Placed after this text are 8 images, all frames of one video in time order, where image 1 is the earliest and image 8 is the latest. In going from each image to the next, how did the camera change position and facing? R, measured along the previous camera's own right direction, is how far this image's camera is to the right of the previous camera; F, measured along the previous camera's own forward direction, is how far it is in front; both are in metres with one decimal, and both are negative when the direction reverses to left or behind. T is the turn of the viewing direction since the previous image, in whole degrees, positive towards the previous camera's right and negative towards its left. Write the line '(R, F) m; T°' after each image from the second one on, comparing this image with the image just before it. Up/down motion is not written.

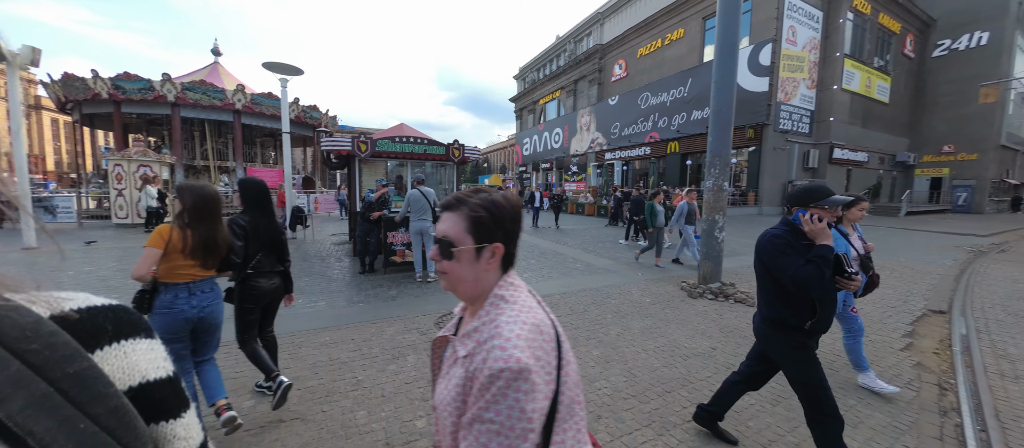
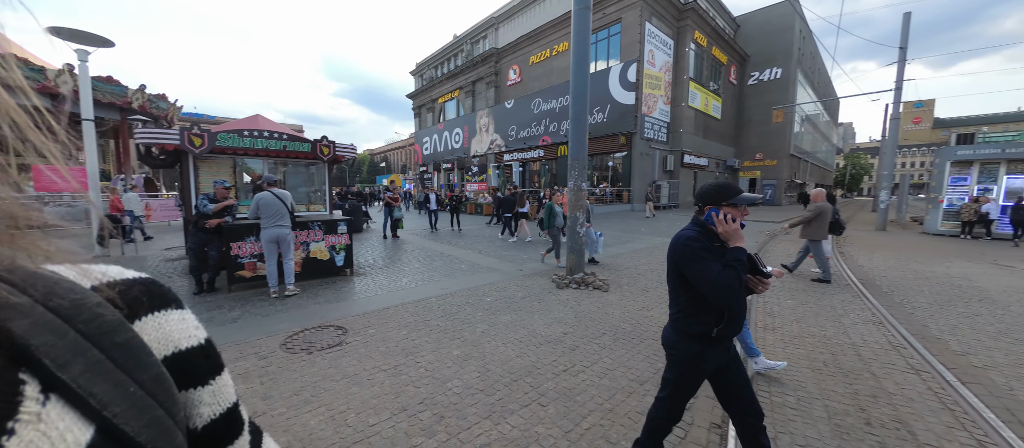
(+0.5, 0.0) m; +15°
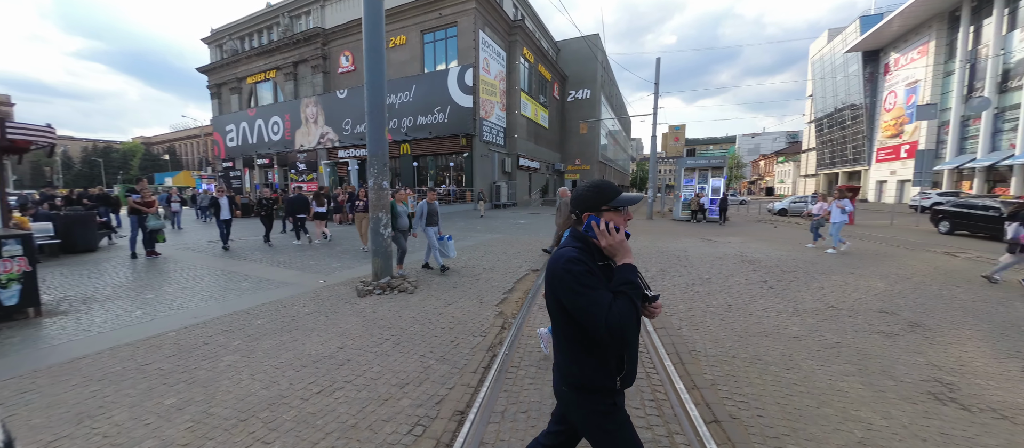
(+0.8, 0.0) m; +24°
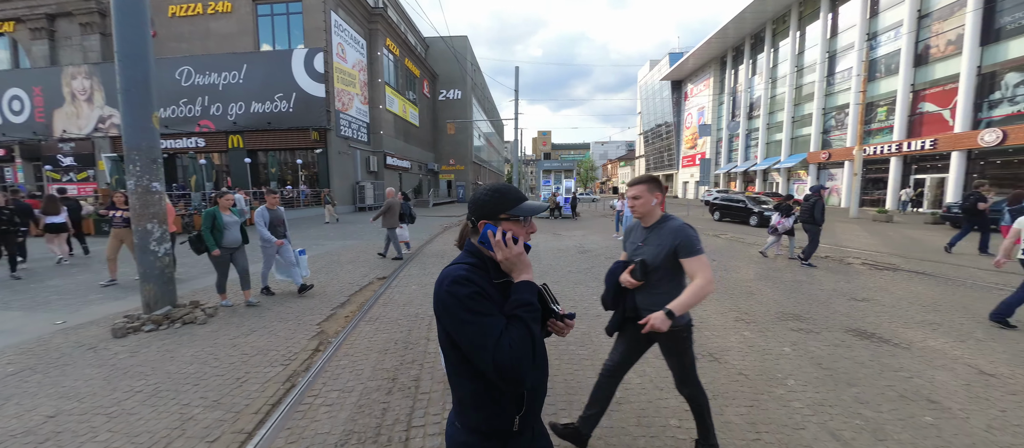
(+0.6, 0.0) m; +20°
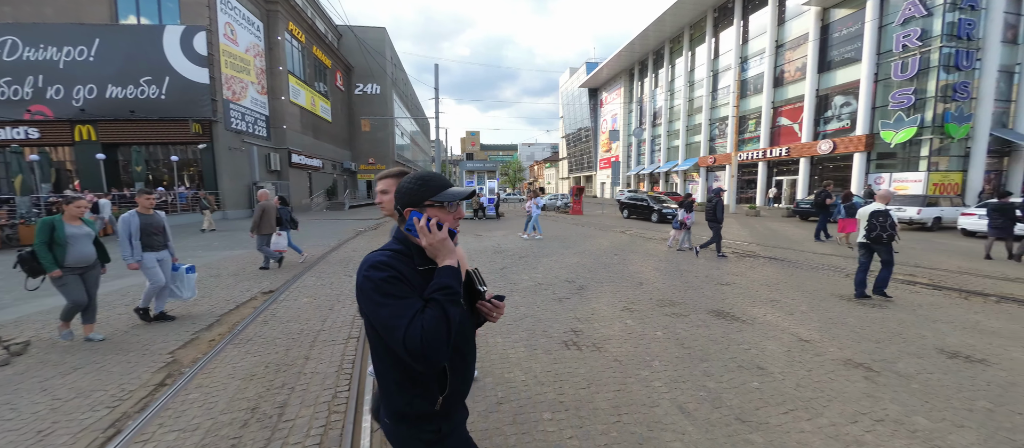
(+0.4, 0.0) m; +12°
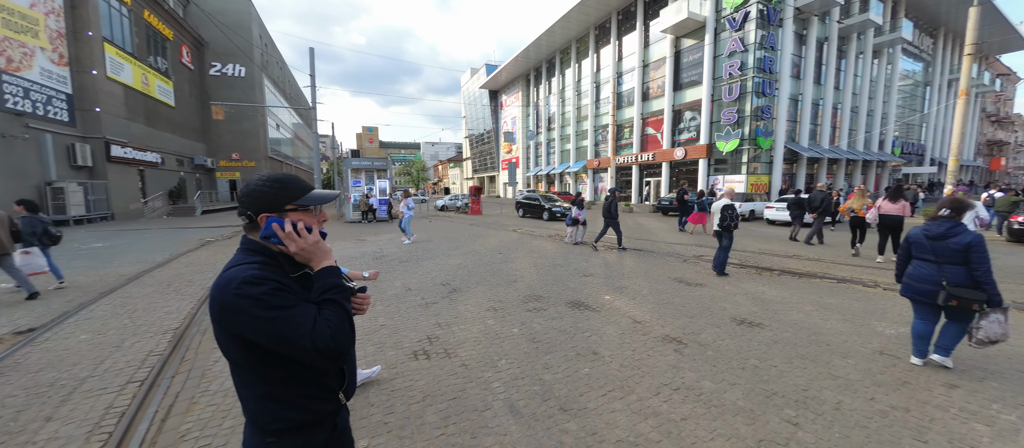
(+0.6, +0.1) m; +15°
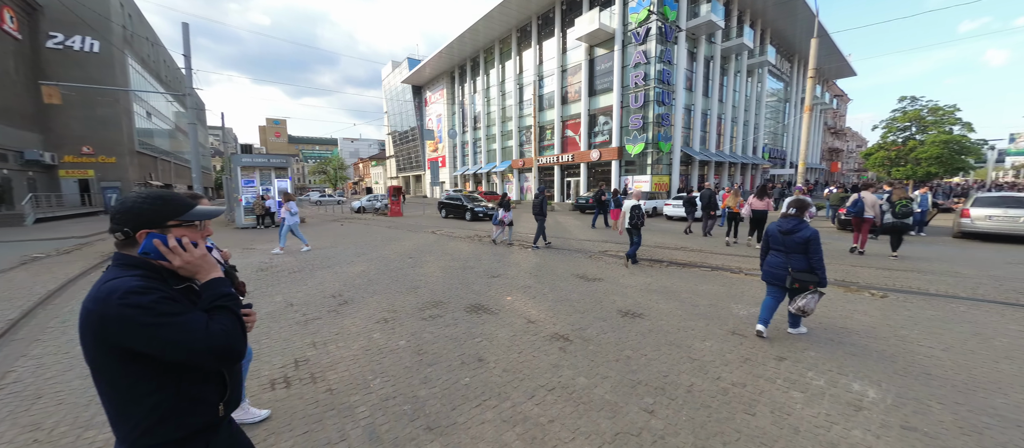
(+0.5, +0.1) m; +11°
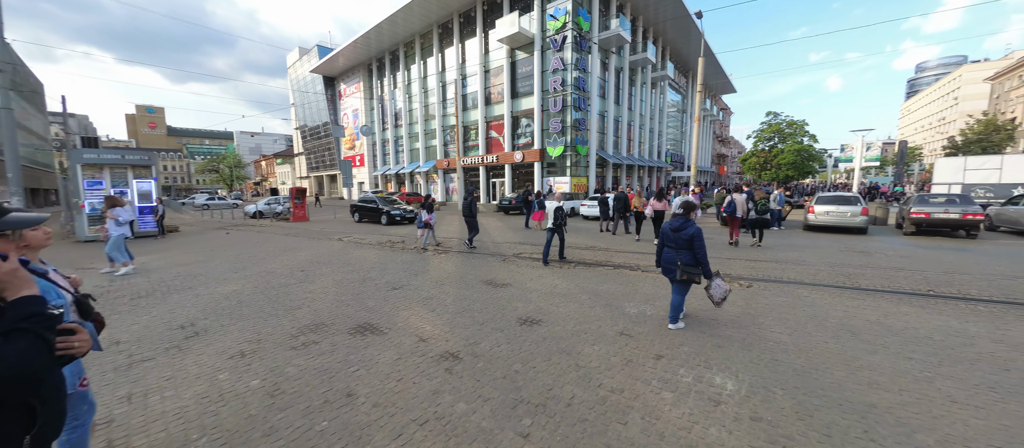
(+0.5, +0.2) m; +12°
